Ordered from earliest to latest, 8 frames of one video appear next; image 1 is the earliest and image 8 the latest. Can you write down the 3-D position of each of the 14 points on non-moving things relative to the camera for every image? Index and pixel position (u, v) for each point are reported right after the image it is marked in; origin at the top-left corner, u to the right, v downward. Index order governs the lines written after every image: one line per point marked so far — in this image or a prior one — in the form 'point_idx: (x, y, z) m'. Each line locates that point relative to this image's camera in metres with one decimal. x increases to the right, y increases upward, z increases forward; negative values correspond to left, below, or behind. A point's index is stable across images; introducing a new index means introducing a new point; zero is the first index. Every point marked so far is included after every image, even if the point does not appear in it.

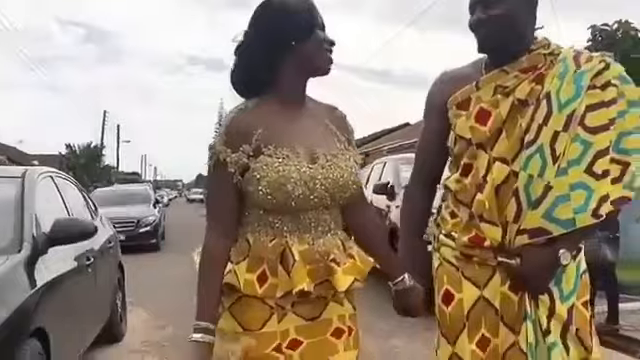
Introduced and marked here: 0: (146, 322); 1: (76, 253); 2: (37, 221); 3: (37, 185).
0: (-2.5, -2.0, +8.7) m
1: (-2.3, -0.7, +5.6) m
2: (-2.3, -0.3, +5.0) m
3: (-2.6, 0.0, +5.5) m
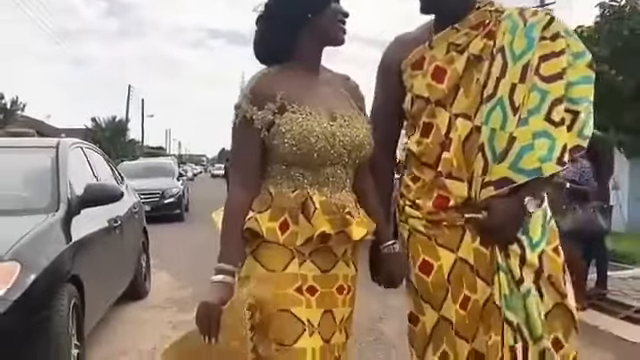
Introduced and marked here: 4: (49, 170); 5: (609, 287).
0: (-2.3, -1.6, +9.4) m
1: (-2.2, -0.4, +6.3) m
2: (-2.3, -0.1, +5.7) m
3: (-2.5, +0.3, +6.1) m
4: (-2.6, +0.1, +5.7) m
5: (+4.0, -1.5, +8.2) m
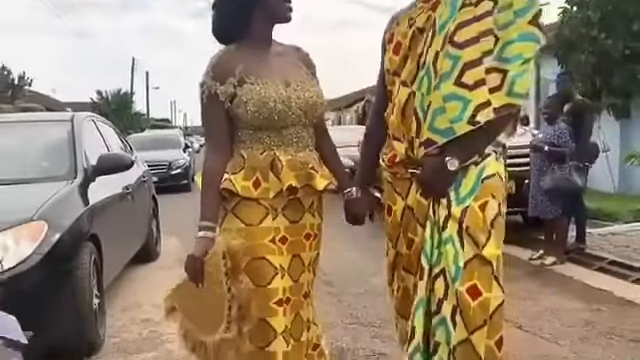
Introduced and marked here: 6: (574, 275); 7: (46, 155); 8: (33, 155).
0: (-2.4, -1.1, +10.0) m
1: (-2.3, 0.0, +6.9) m
2: (-2.4, +0.2, +6.2) m
3: (-2.6, +0.6, +6.7) m
4: (-2.7, +0.4, +6.3) m
5: (+3.9, -0.9, +8.8) m
6: (+3.1, -1.2, +7.4) m
7: (-2.8, +0.3, +6.1) m
8: (-3.0, +0.3, +6.2) m
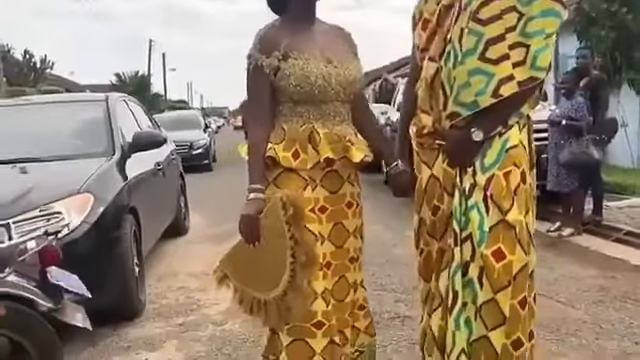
0: (-2.0, -0.7, +10.4) m
1: (-2.0, +0.2, +7.2) m
2: (-2.2, +0.5, +6.6) m
3: (-2.4, +0.9, +7.0) m
4: (-2.4, +0.7, +6.6) m
5: (+4.3, -0.5, +9.0) m
6: (+3.4, -0.8, +7.7) m
7: (-2.5, +0.5, +6.5) m
8: (-2.7, +0.5, +6.6) m
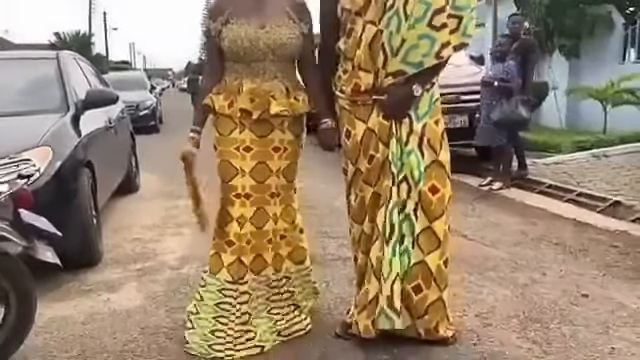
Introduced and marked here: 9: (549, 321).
0: (-2.9, 0.0, +10.6) m
1: (-2.7, +0.8, +7.4) m
2: (-2.7, +1.0, +6.8) m
3: (-3.0, +1.4, +7.2) m
4: (-3.0, +1.2, +6.8) m
5: (+3.5, +0.1, +9.8) m
6: (+2.7, -0.2, +8.4) m
7: (-3.1, +1.0, +6.6) m
8: (-3.3, +1.0, +6.7) m
9: (+1.6, -1.0, +4.2) m
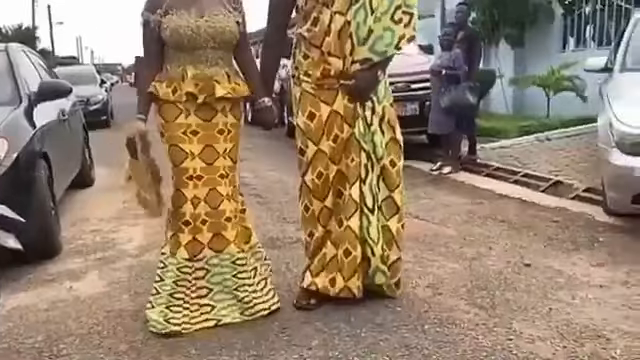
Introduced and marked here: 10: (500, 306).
0: (-3.7, +0.1, +10.6) m
1: (-3.2, +0.9, +7.4) m
2: (-3.3, +1.1, +6.7) m
3: (-3.5, +1.4, +7.1) m
4: (-3.5, +1.2, +6.7) m
5: (+2.7, +0.4, +10.2) m
6: (+2.1, 0.0, +8.8) m
7: (-3.6, +1.1, +6.6) m
8: (-3.8, +1.1, +6.6) m
9: (+1.3, -0.8, +4.5) m
10: (+1.3, -0.9, +4.2) m
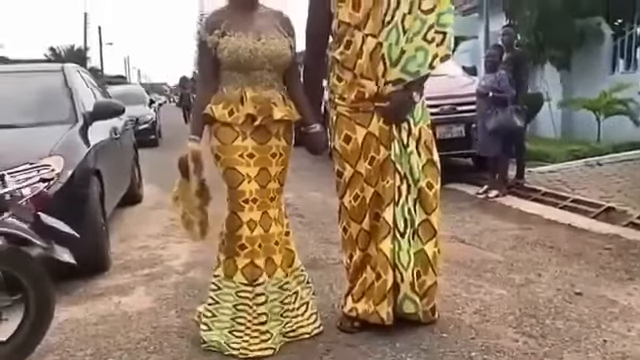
0: (-2.9, -0.2, +10.8) m
1: (-2.7, +0.6, +7.6) m
2: (-2.7, +0.9, +7.0) m
3: (-3.0, +1.2, +7.4) m
4: (-3.0, +1.0, +7.0) m
5: (+3.4, 0.0, +10.0) m
6: (+2.7, -0.3, +8.6) m
7: (-3.1, +0.9, +6.8) m
8: (-3.3, +0.9, +6.9) m
9: (+1.6, -1.0, +4.4) m
10: (+1.6, -1.0, +4.1) m
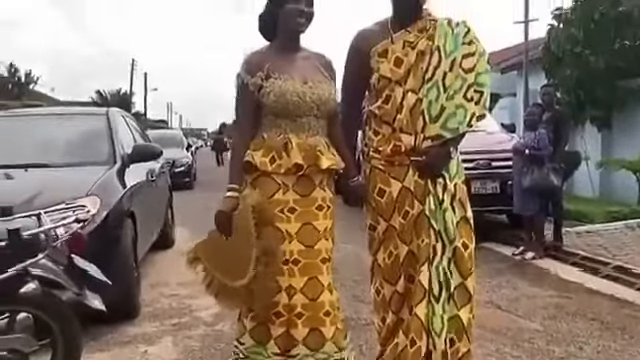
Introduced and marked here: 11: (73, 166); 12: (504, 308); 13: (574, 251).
0: (-2.3, -1.0, +10.8) m
1: (-2.2, +0.1, +7.7) m
2: (-2.3, +0.4, +7.1) m
3: (-2.5, +0.7, +7.5) m
4: (-2.6, +0.5, +7.1) m
5: (+4.0, -1.0, +9.7) m
6: (+3.2, -1.2, +8.3) m
7: (-2.7, +0.4, +7.0) m
8: (-2.9, +0.4, +7.0) m
9: (+1.8, -1.5, +4.1) m
10: (+1.7, -1.5, +3.8) m
11: (-2.6, +0.1, +6.5) m
12: (+1.9, -1.3, +6.3) m
13: (+3.9, -1.1, +9.2) m
